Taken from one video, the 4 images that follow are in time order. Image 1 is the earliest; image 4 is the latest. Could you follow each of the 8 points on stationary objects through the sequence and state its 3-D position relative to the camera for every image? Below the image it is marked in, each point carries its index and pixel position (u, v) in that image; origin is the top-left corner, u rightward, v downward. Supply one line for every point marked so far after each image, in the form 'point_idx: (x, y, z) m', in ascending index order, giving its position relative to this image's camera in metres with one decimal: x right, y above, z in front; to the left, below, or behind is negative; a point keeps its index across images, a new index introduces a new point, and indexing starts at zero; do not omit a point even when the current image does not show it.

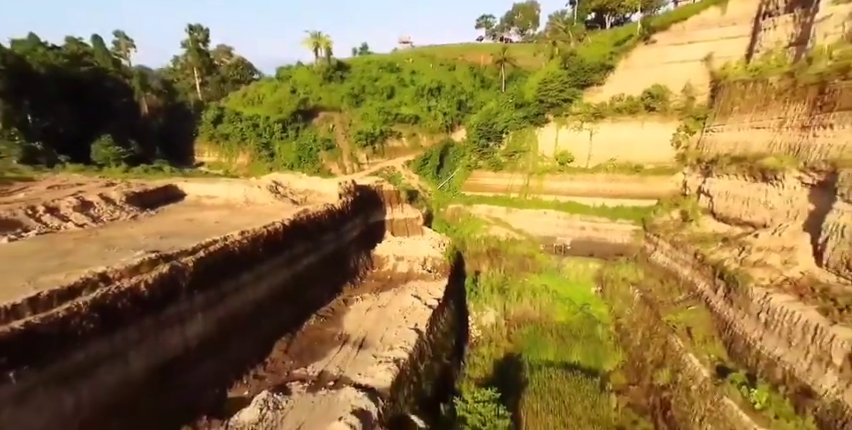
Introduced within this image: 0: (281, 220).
0: (-4.2, 0.0, +12.1) m
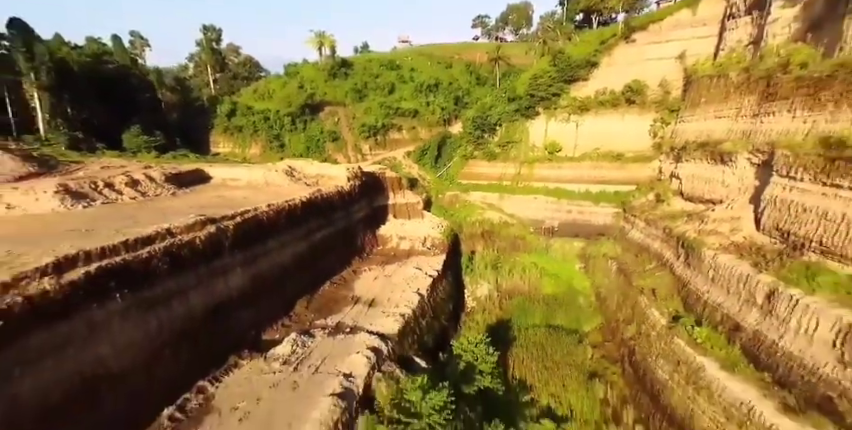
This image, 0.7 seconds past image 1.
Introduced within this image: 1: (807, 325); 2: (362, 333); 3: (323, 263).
0: (-4.2, +0.7, +13.9) m
1: (+7.7, -2.0, +8.1) m
2: (-1.6, -3.0, +10.5) m
3: (-3.4, -1.5, +14.1) m
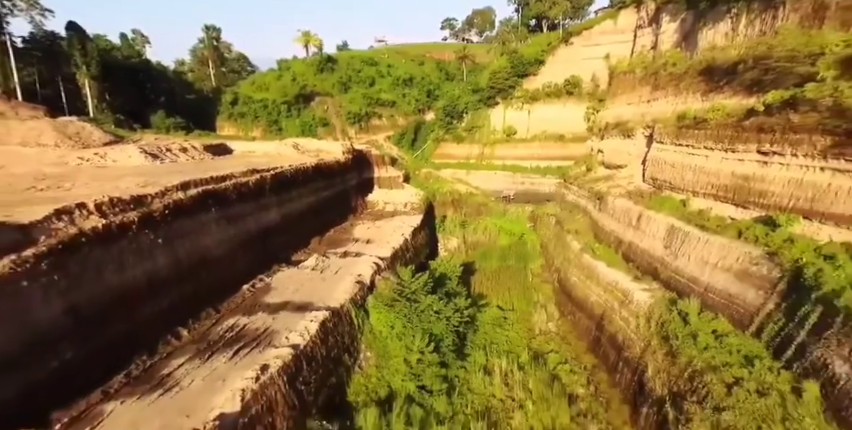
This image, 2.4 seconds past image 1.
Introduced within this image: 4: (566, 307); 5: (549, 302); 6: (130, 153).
0: (-5.0, +2.3, +17.8) m
1: (+7.2, -0.3, +12.8) m
2: (-2.1, -1.4, +14.7) m
3: (-4.2, +0.1, +18.1) m
4: (+5.0, -3.3, +14.5) m
5: (+4.7, -3.3, +15.5) m
6: (-9.5, +2.0, +13.1) m
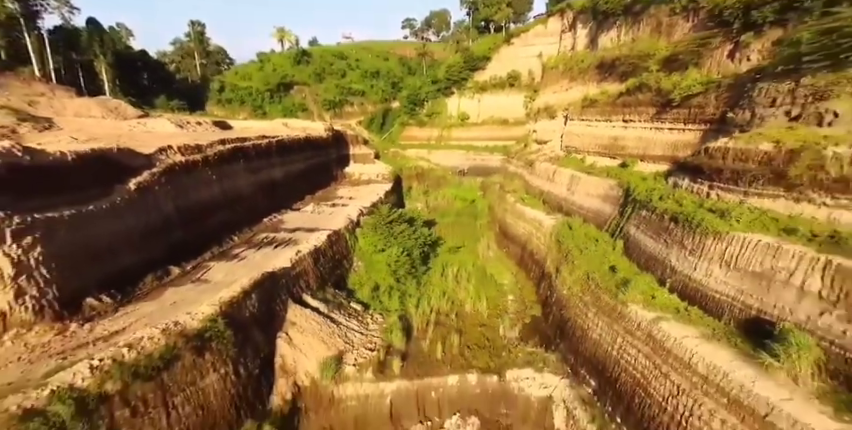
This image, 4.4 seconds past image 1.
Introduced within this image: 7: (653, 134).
0: (-6.7, +4.2, +21.8) m
1: (+6.0, +1.7, +17.9) m
2: (-3.5, +0.5, +18.9) m
3: (-5.8, +2.0, +22.2) m
4: (+3.7, -1.3, +19.4) m
5: (+3.3, -1.3, +20.4) m
6: (-10.7, +3.8, +16.7) m
7: (+7.8, +2.8, +14.0) m
